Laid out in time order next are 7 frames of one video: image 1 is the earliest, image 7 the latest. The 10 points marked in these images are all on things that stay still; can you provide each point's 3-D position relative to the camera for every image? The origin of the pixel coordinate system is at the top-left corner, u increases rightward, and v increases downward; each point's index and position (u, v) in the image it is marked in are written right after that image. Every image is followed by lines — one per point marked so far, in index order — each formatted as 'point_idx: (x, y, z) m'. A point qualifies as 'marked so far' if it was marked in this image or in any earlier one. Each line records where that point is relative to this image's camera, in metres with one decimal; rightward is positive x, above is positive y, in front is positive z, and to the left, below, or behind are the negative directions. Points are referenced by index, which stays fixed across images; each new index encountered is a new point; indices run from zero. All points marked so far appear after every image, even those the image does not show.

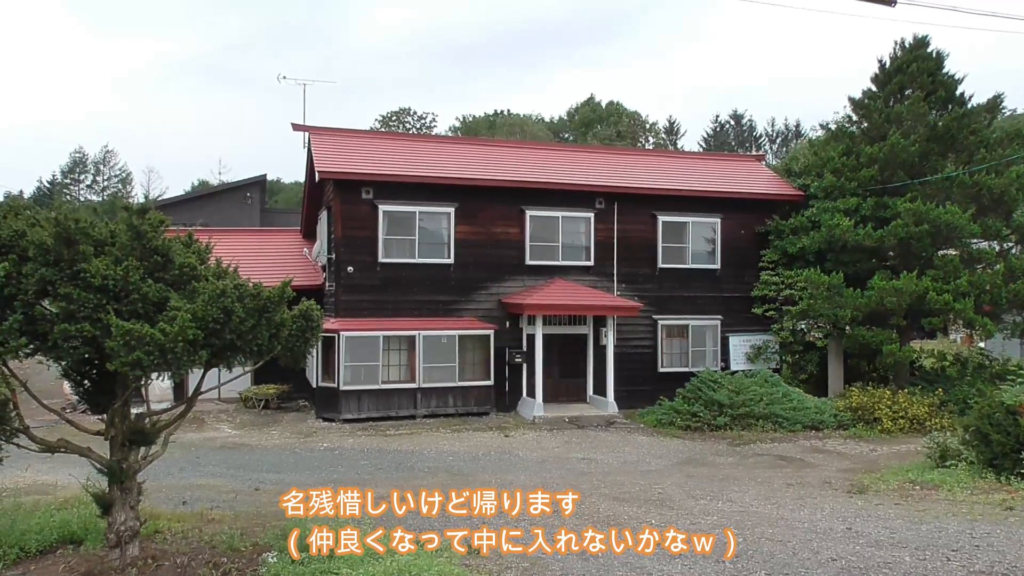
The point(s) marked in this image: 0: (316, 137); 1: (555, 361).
0: (-4.0, +3.0, +16.3) m
1: (+0.9, -1.5, +16.9) m
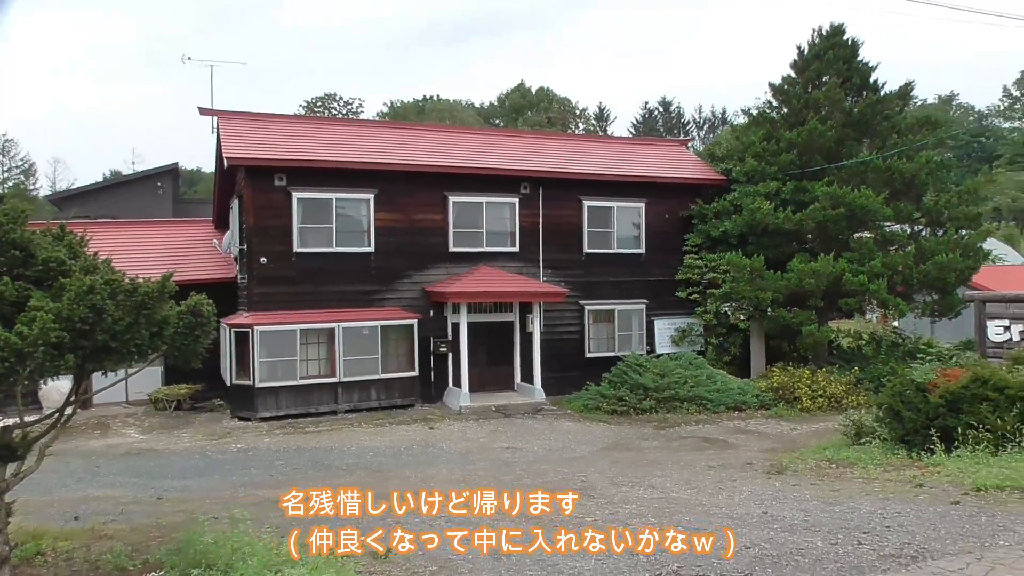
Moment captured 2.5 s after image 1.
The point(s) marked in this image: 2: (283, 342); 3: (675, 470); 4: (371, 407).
0: (-5.5, +3.2, +15.7) m
1: (-0.7, -1.3, +16.7) m
2: (-4.1, -1.0, +14.8) m
3: (+2.0, -2.2, +9.7) m
4: (-2.7, -2.2, +15.4) m
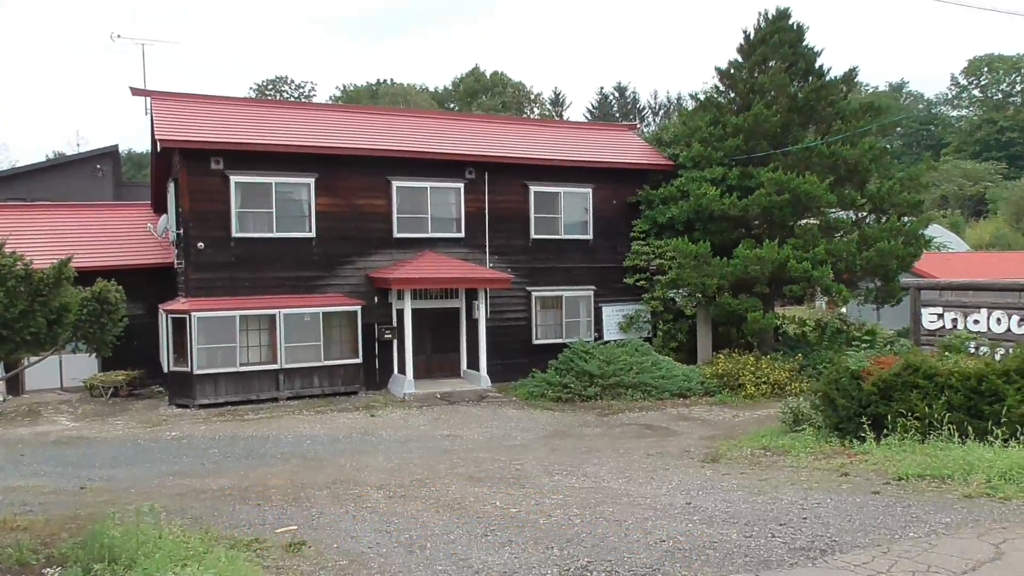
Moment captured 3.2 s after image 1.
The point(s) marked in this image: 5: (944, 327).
0: (-6.5, +3.5, +15.1) m
1: (-1.8, -1.0, +16.5) m
2: (-5.1, -0.7, +14.4) m
3: (+1.2, -2.0, +9.6) m
4: (-3.7, -2.0, +15.1) m
5: (+5.2, -0.5, +9.7) m
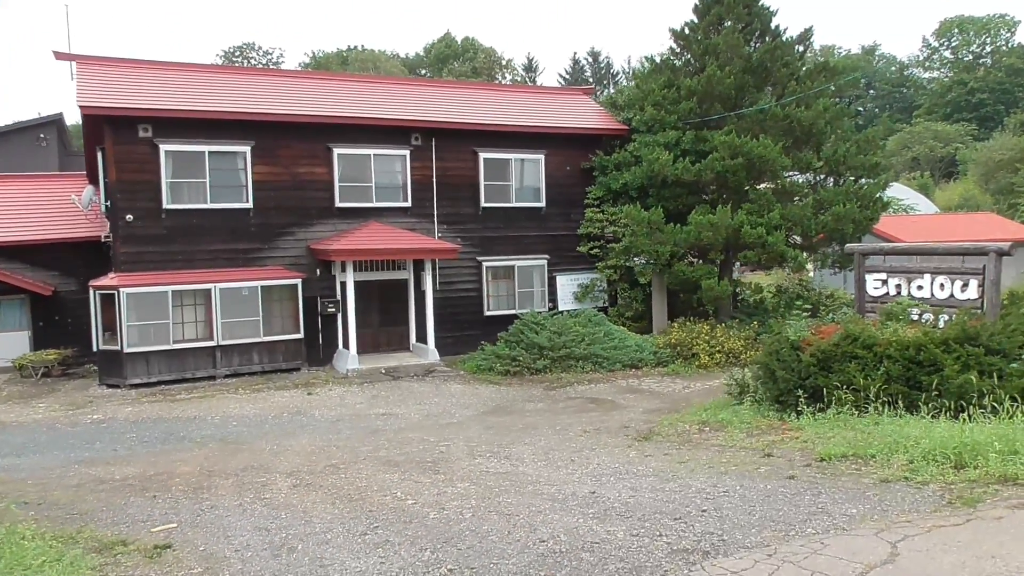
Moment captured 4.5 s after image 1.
0: (-7.6, +3.9, +14.3) m
1: (-2.7, -0.4, +15.9) m
2: (-6.1, -0.3, +13.7) m
3: (+0.4, -1.7, +9.2) m
4: (-4.7, -1.5, +14.6) m
5: (+4.3, -0.1, +9.3) m
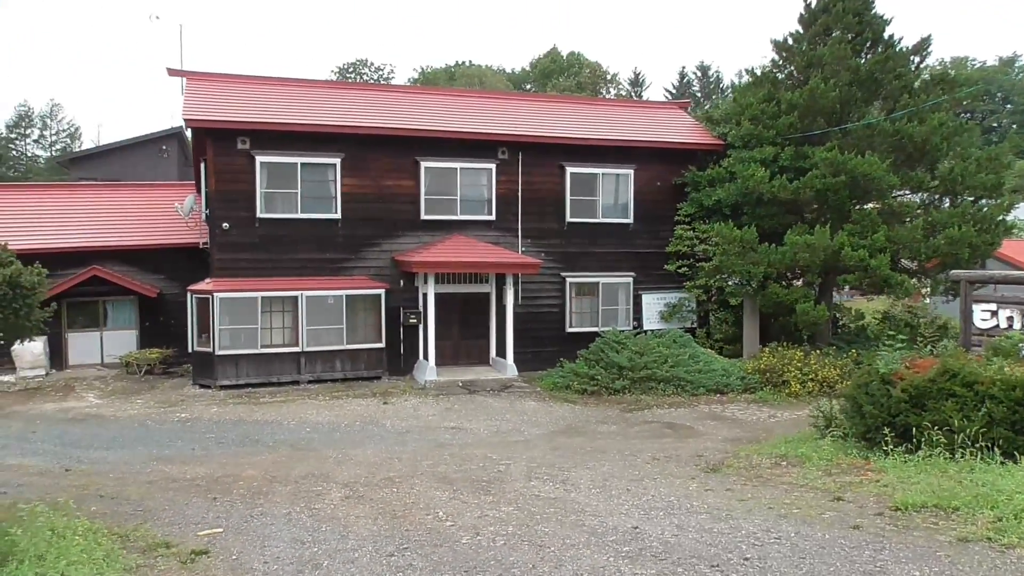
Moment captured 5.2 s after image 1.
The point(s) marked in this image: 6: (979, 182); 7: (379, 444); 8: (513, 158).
0: (-6.0, +3.8, +15.0) m
1: (-1.1, -0.7, +16.0) m
2: (-4.7, -0.4, +14.2) m
3: (+1.1, -1.9, +8.9) m
4: (-3.2, -1.7, +14.8) m
5: (+5.1, -0.4, +8.5) m
6: (+8.4, +1.9, +14.8) m
7: (-1.7, -1.9, +10.1) m
8: (0.0, +2.6, +16.0) m
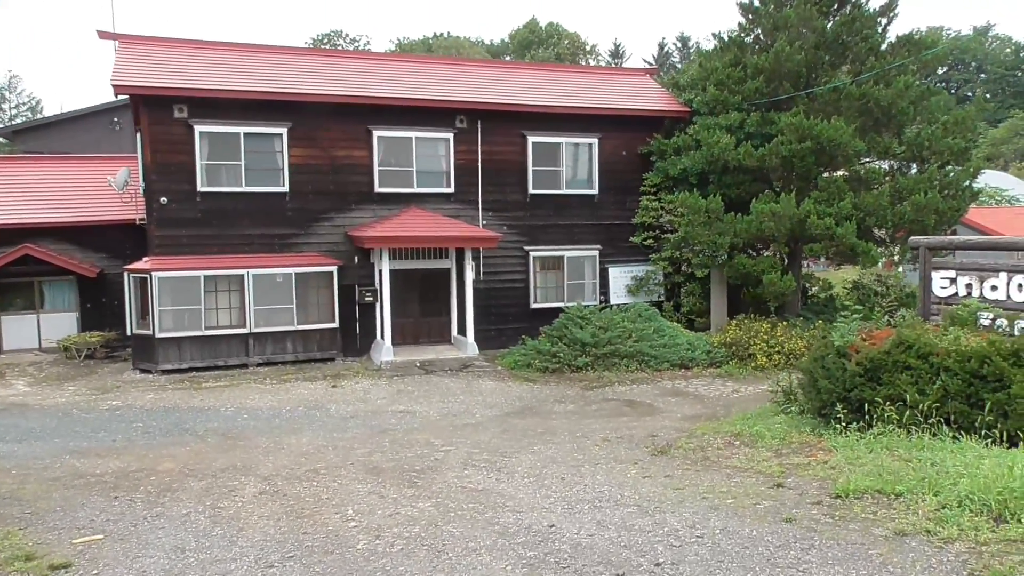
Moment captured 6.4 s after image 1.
0: (-6.8, +4.2, +14.2) m
1: (-1.9, -0.2, +15.4) m
2: (-5.4, 0.0, +13.6) m
3: (+0.5, -1.6, +8.4) m
4: (-4.0, -1.3, +14.3) m
5: (+4.4, -0.1, +8.0) m
6: (+7.7, +2.5, +14.3) m
7: (-2.3, -1.7, +9.5) m
8: (-0.8, +3.0, +15.4) m
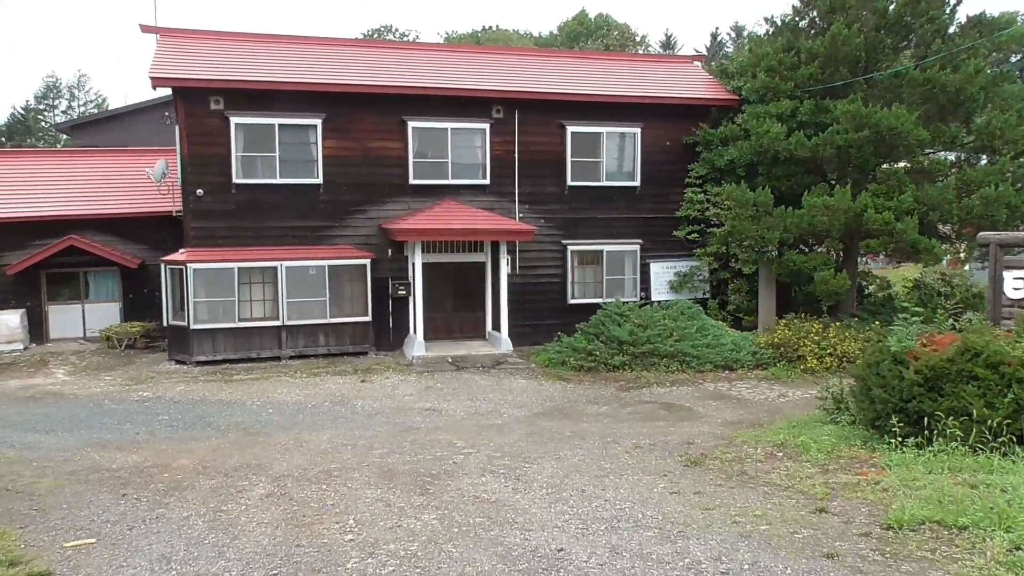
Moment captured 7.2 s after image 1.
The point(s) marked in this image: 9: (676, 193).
0: (-6.1, +4.3, +14.1) m
1: (-1.2, -0.1, +15.0) m
2: (-4.9, +0.1, +13.4) m
3: (+0.7, -1.6, +7.9) m
4: (-3.4, -1.1, +14.0) m
5: (+4.7, -0.1, +7.3) m
6: (+8.3, +2.5, +13.3) m
7: (-2.0, -1.6, +9.2) m
8: (-0.1, +3.1, +14.9) m
9: (+3.2, +1.9, +15.9) m
